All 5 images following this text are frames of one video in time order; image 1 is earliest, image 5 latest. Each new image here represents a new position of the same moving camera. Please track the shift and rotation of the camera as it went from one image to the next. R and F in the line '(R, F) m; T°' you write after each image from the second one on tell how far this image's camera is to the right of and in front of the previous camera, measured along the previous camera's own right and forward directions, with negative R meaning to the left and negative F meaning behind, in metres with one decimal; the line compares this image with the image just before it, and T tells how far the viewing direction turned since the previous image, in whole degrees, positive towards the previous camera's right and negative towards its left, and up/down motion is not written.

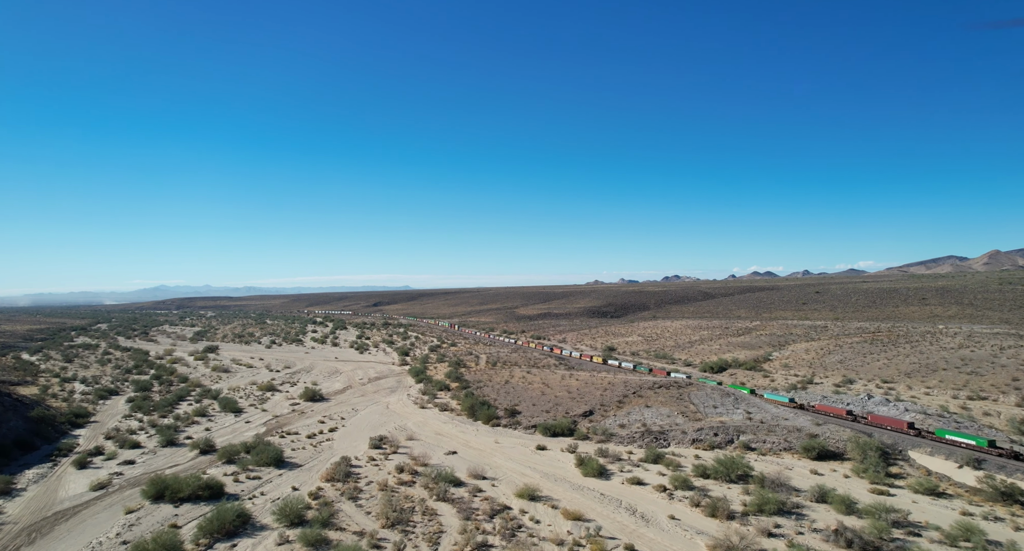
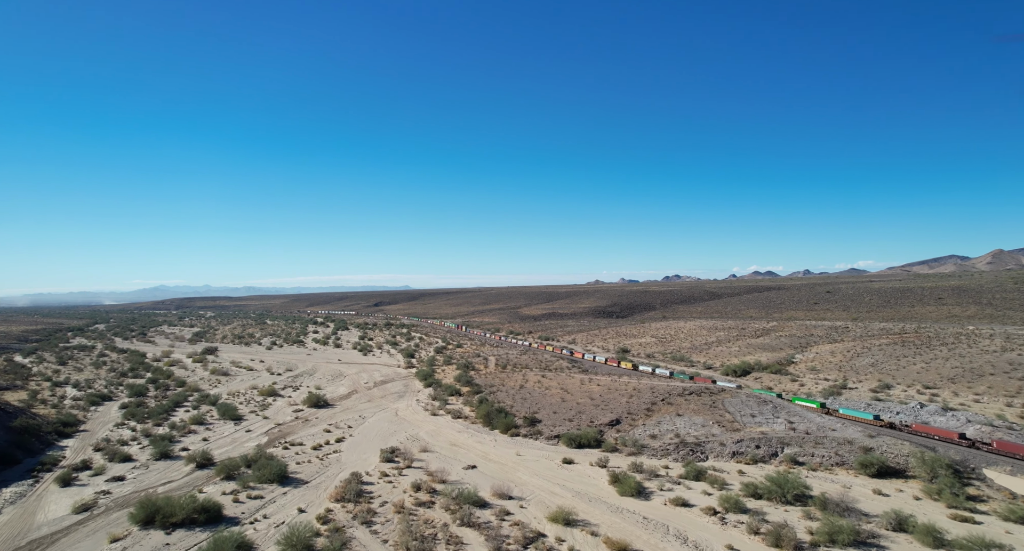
(-1.1, +2.5) m; 0°
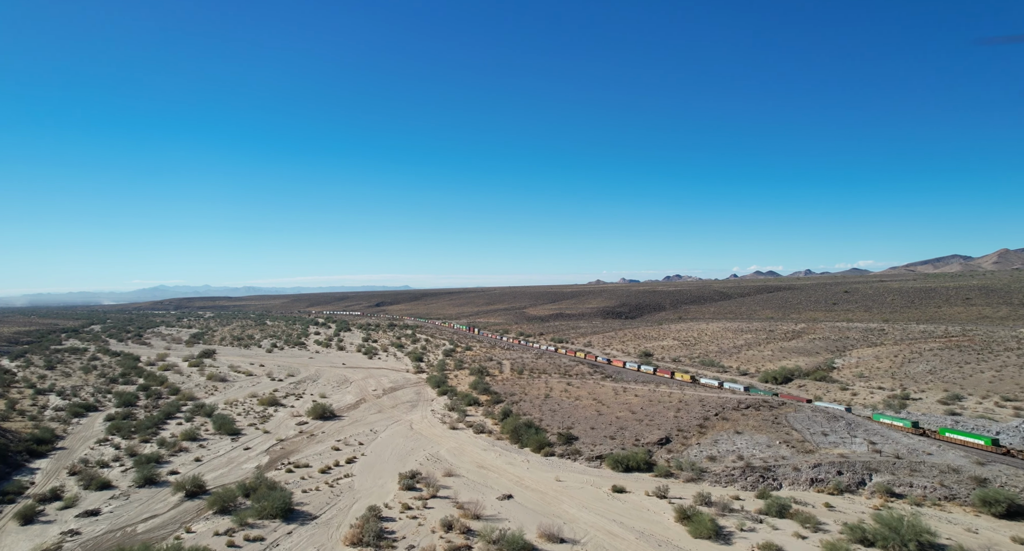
(-1.6, +4.0) m; 0°
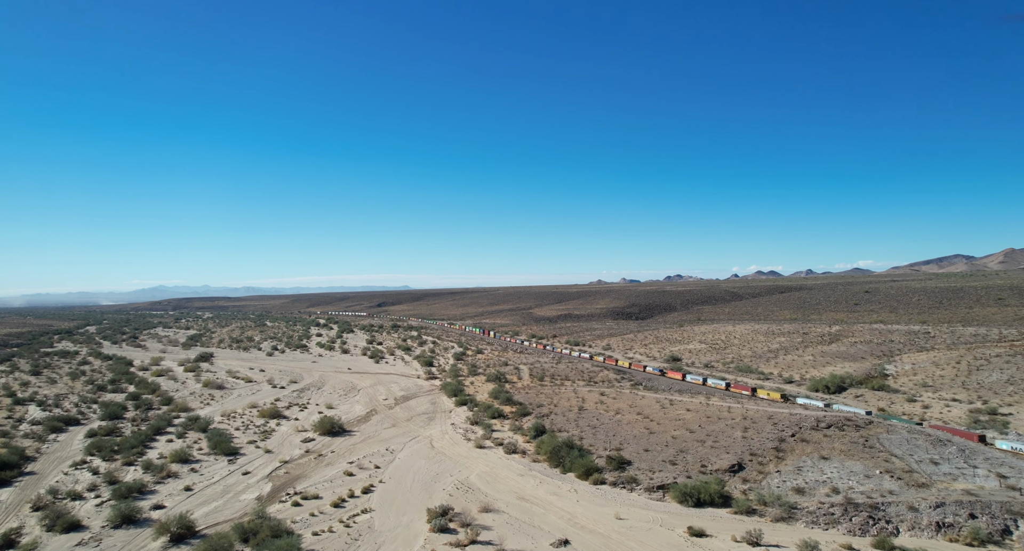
(-1.8, +4.3) m; 0°
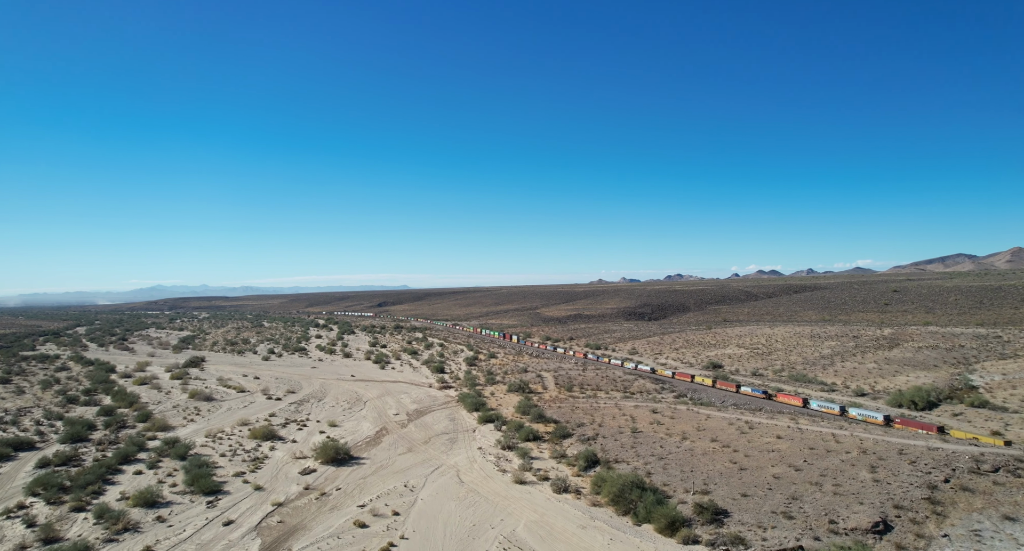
(-2.0, +6.2) m; 0°
